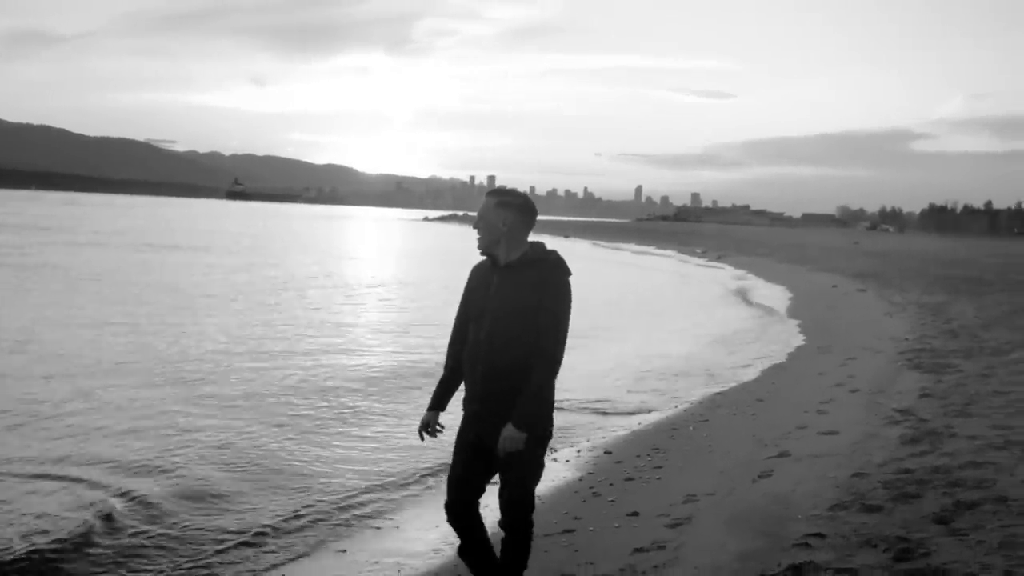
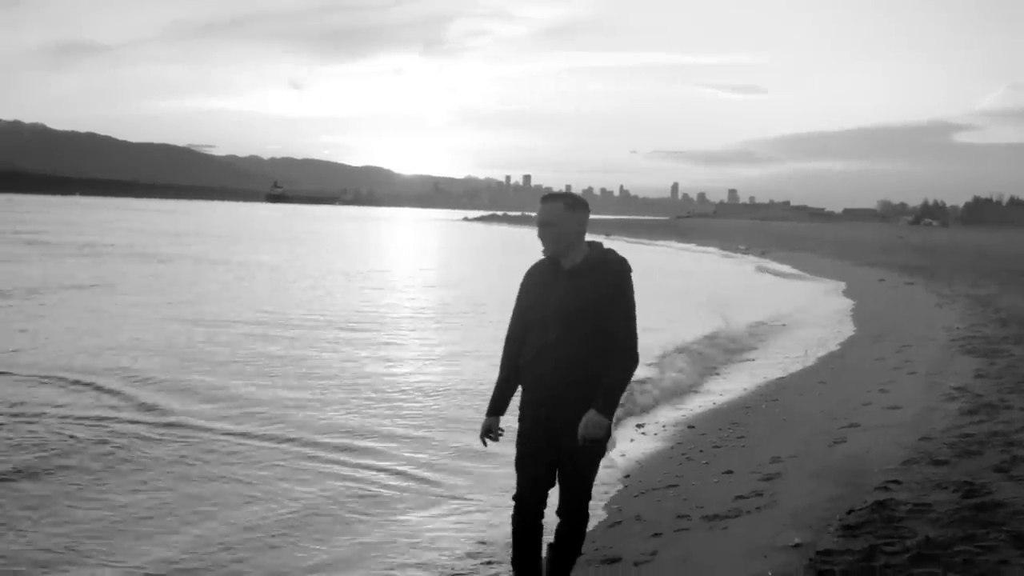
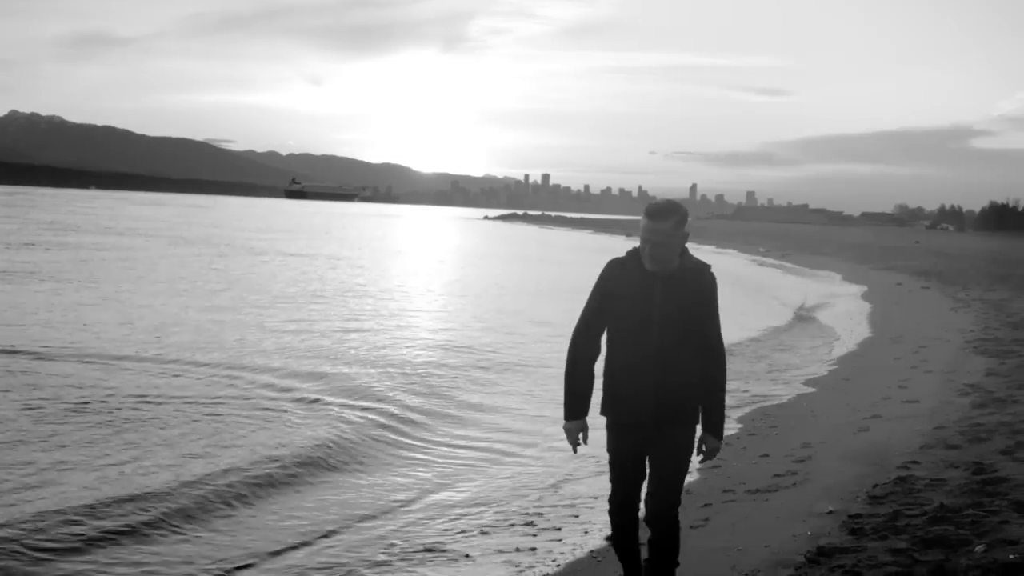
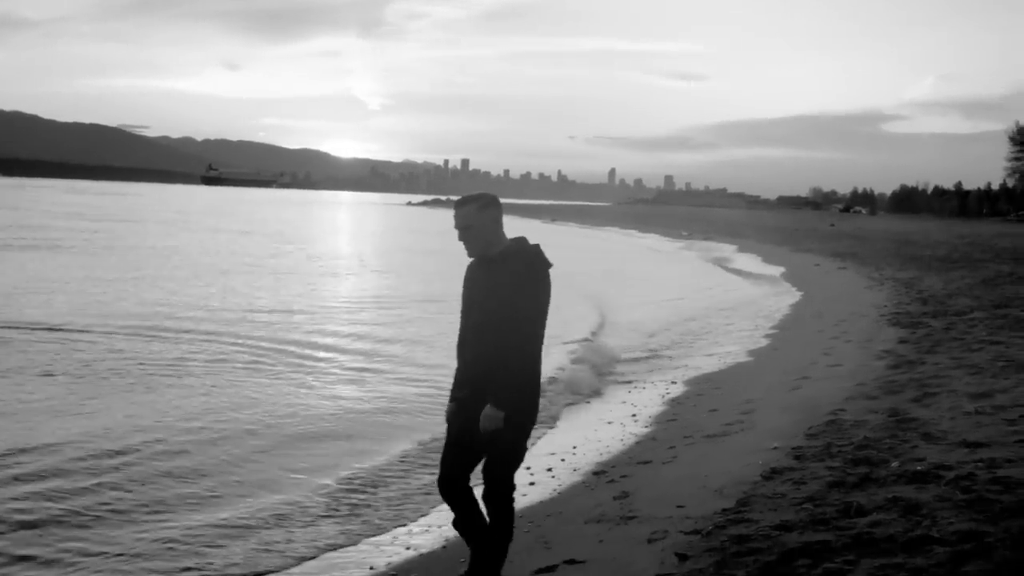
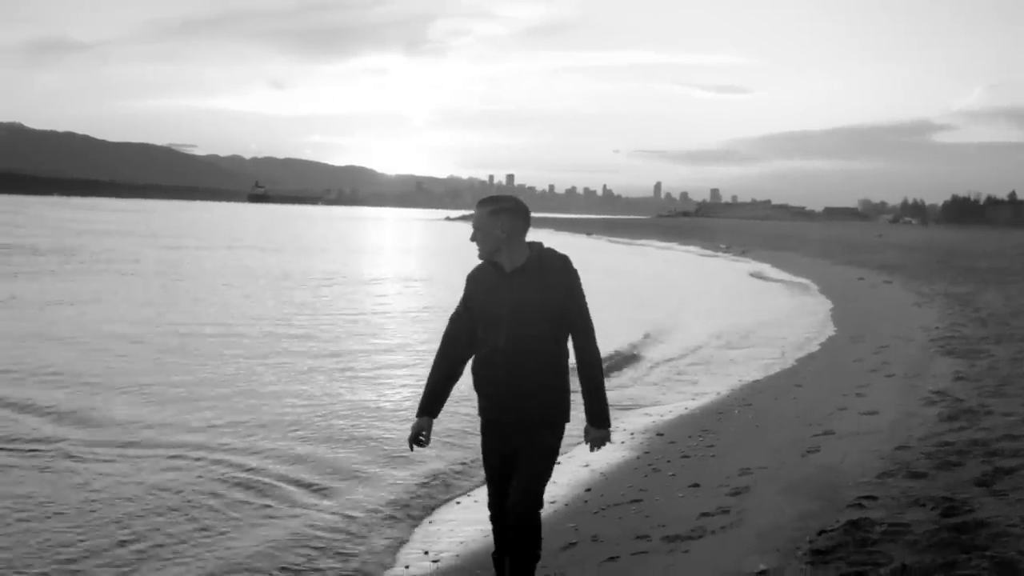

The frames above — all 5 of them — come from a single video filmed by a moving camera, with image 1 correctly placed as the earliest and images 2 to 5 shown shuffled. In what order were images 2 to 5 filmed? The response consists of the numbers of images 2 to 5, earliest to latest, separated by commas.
5, 2, 3, 4
